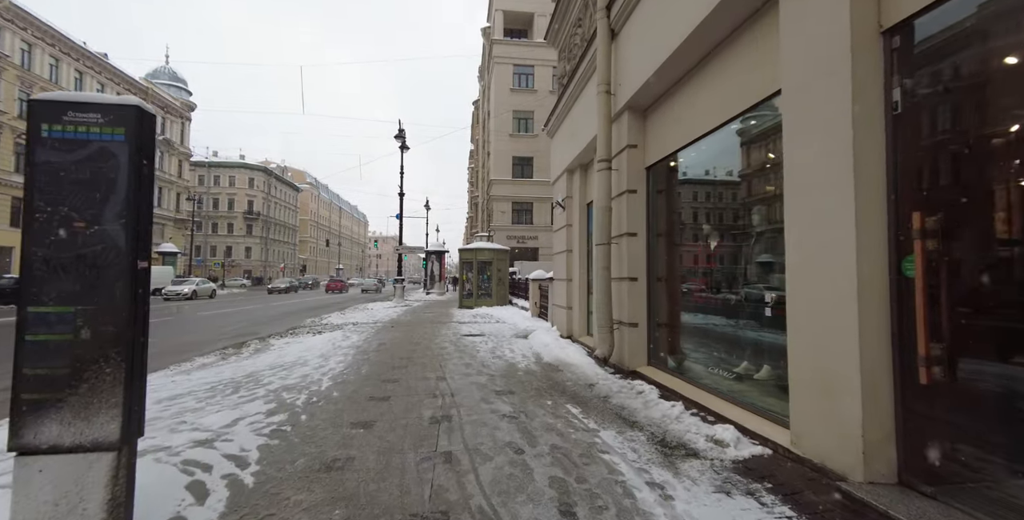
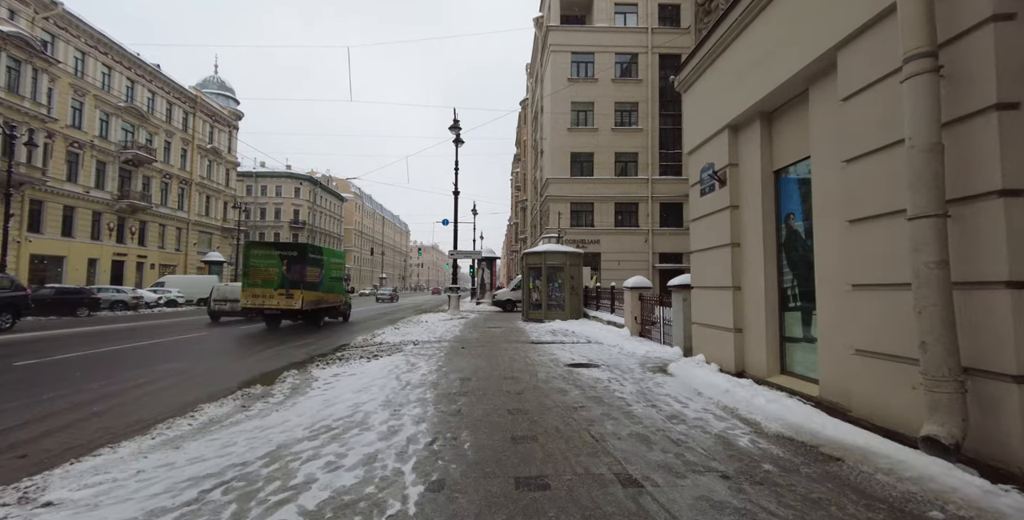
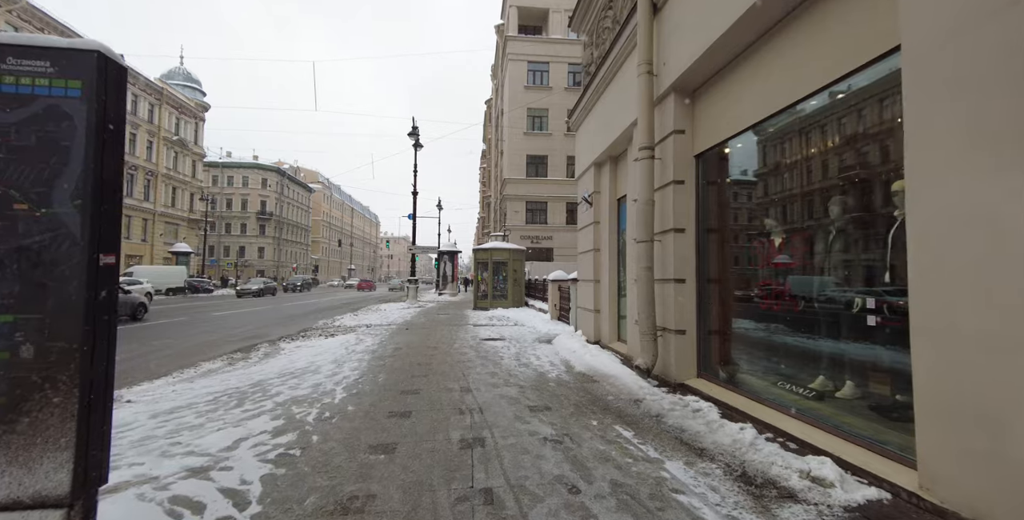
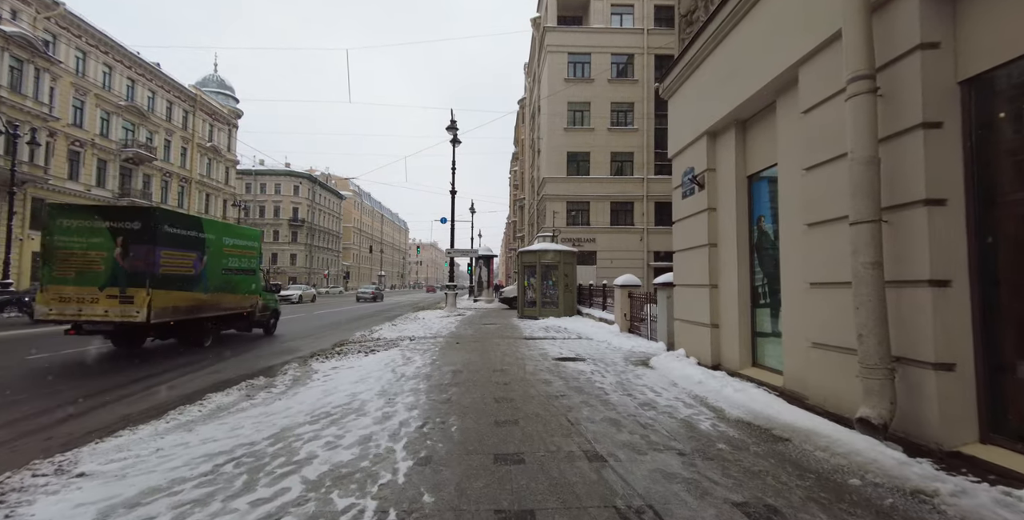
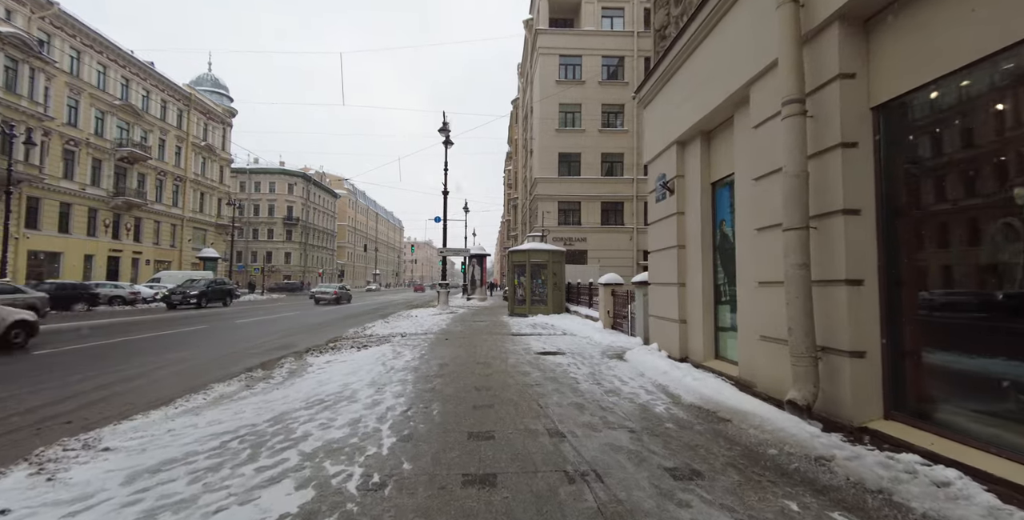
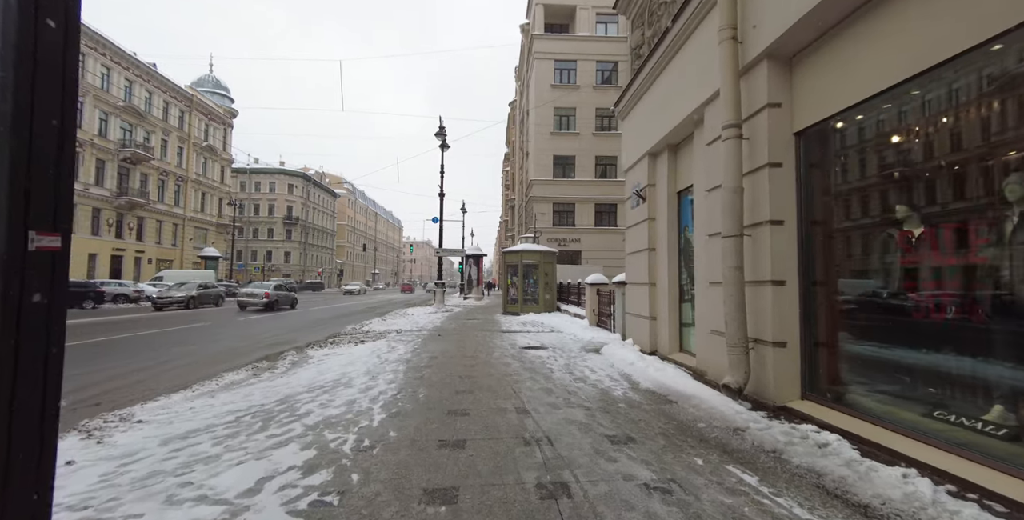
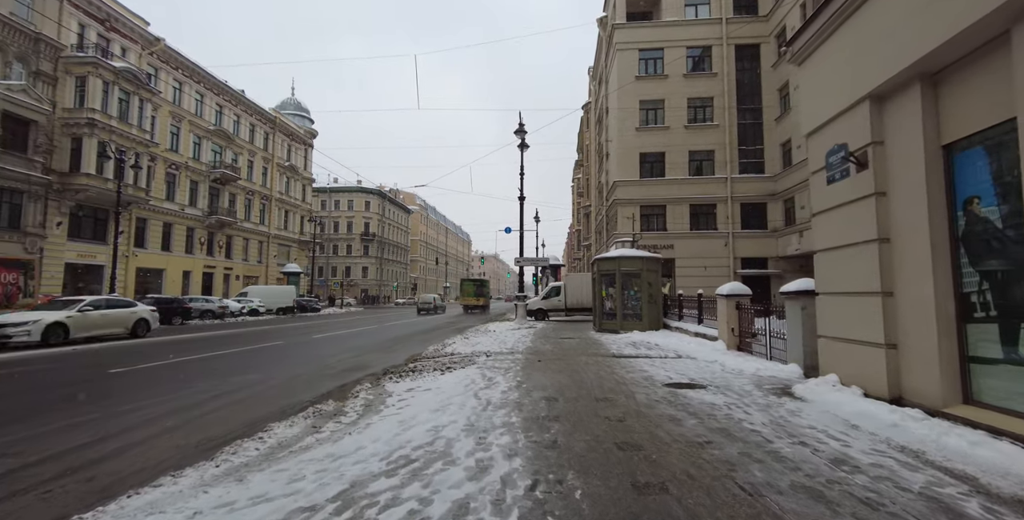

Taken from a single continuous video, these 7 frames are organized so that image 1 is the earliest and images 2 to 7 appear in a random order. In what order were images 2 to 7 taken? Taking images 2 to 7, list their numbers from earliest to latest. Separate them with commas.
3, 6, 5, 4, 2, 7
